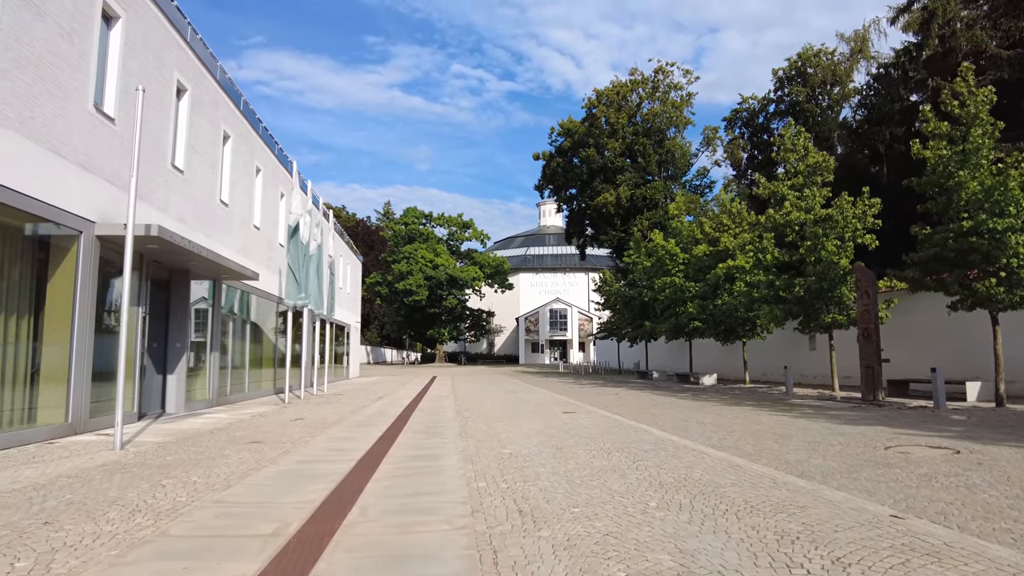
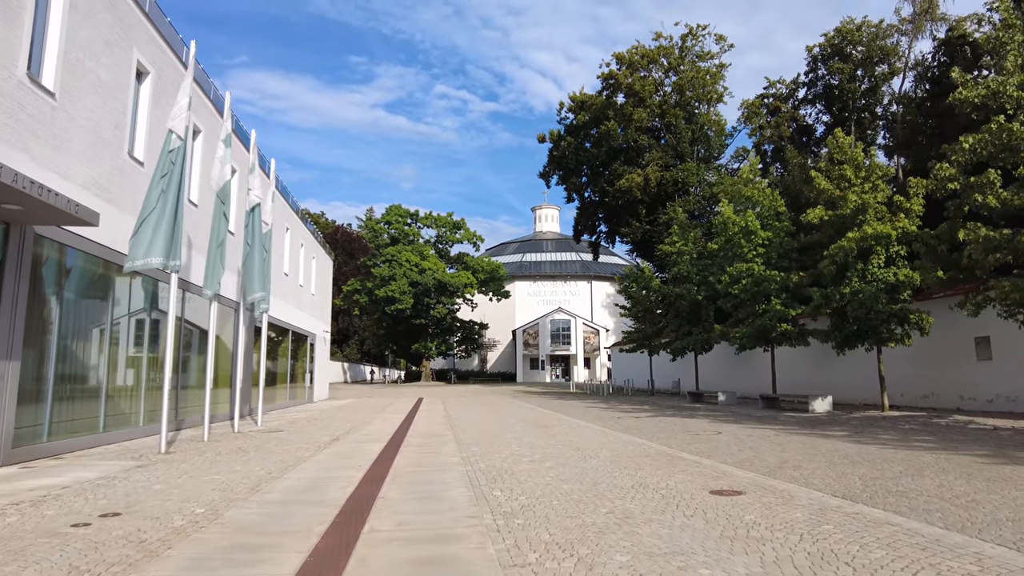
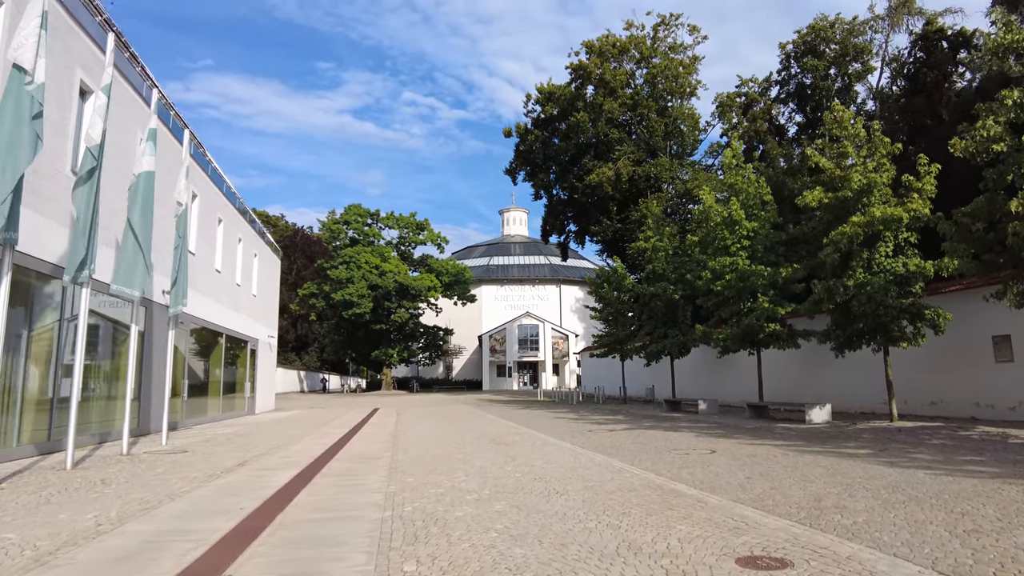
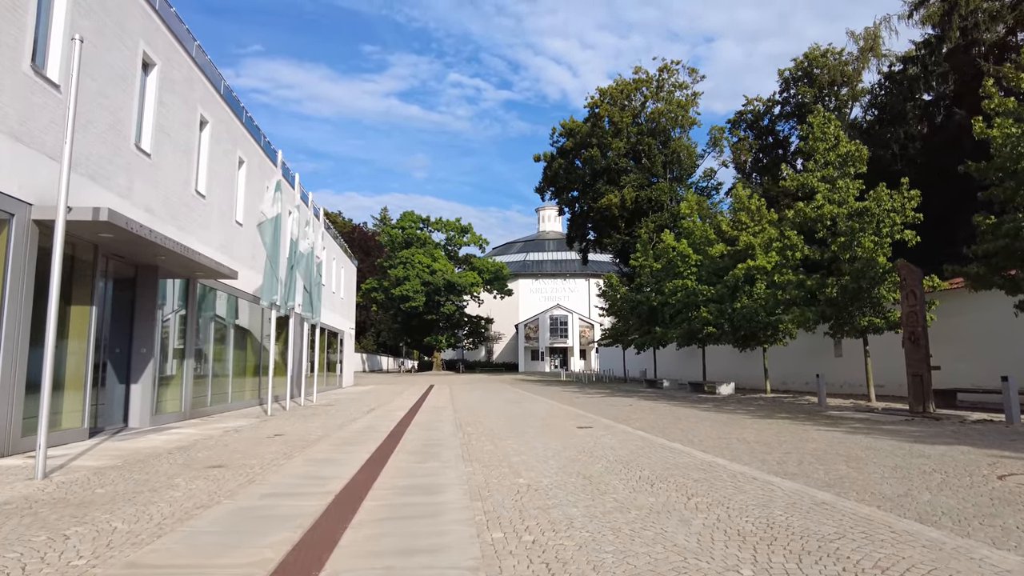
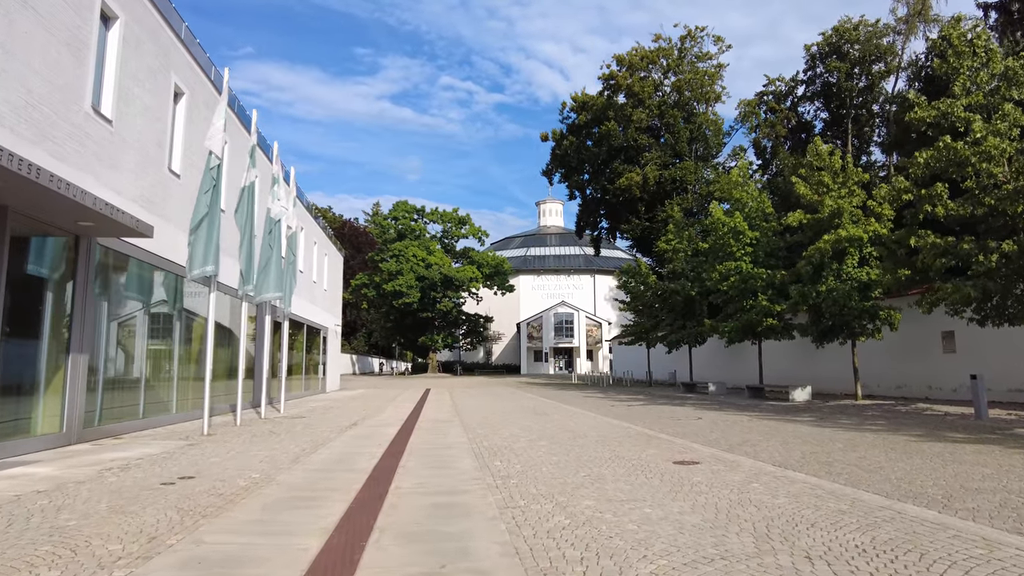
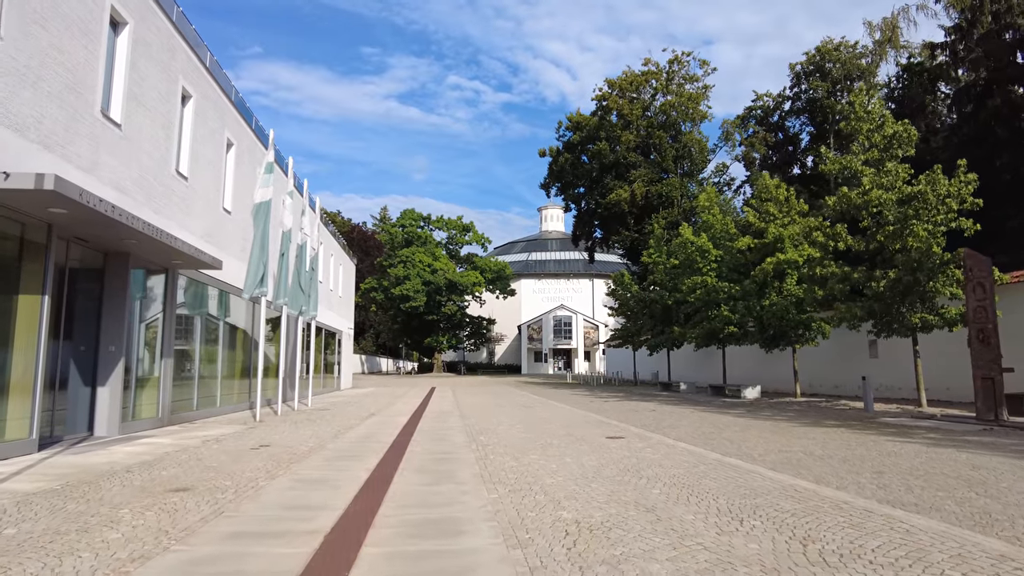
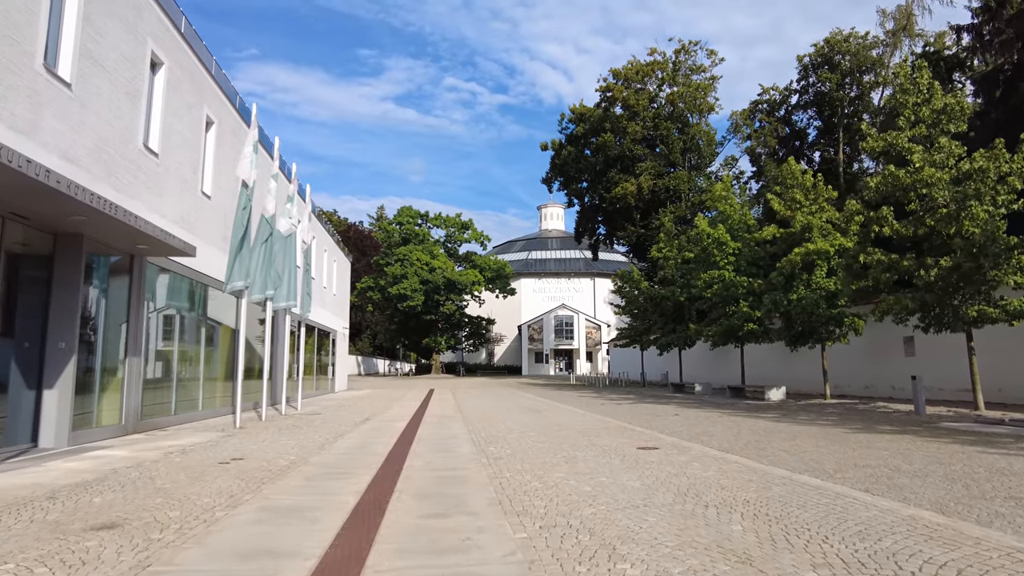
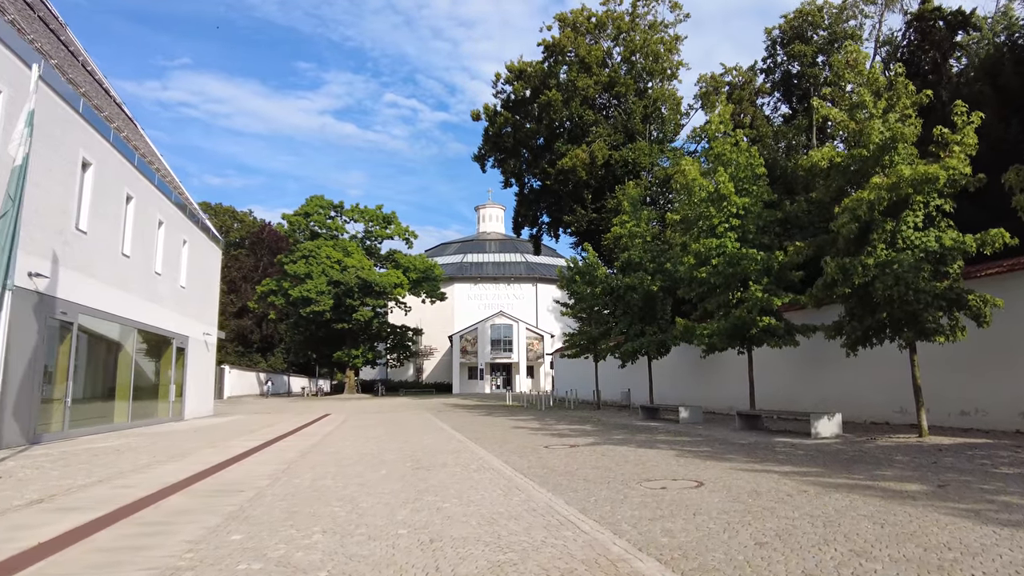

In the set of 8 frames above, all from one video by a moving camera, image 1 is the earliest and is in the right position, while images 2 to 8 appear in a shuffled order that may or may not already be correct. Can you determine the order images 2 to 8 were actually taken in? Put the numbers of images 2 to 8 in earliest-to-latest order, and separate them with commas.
4, 6, 7, 5, 2, 3, 8
